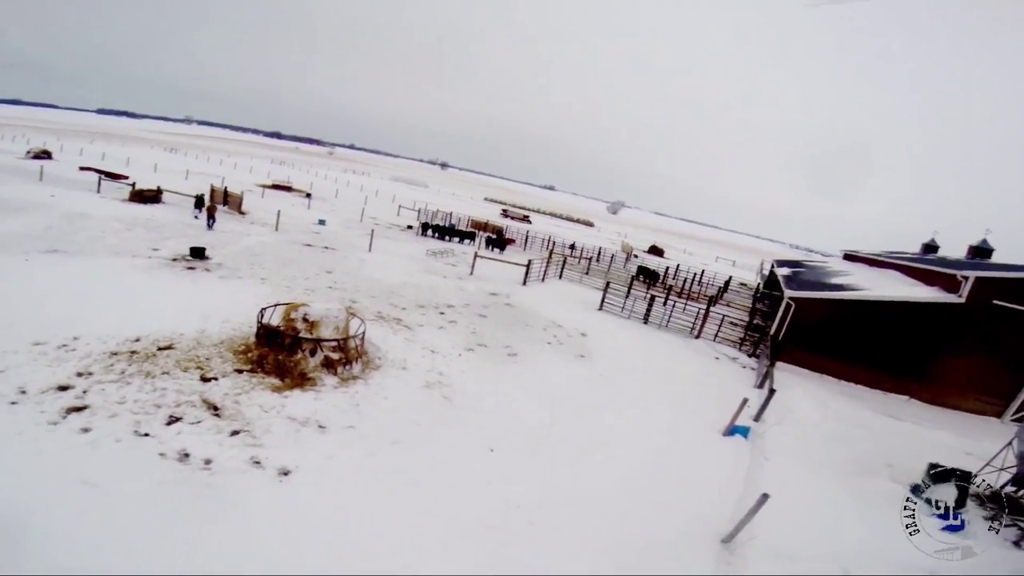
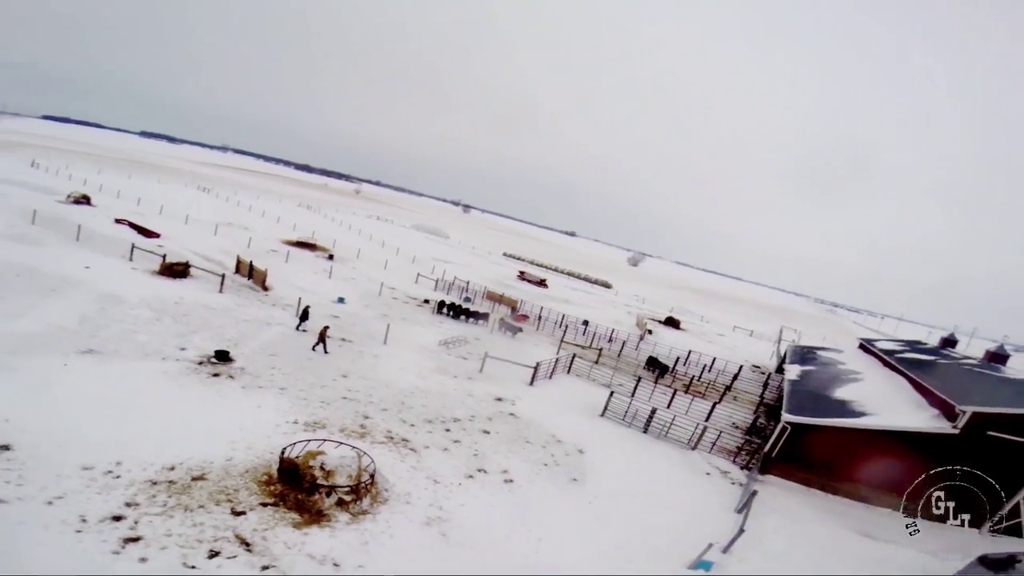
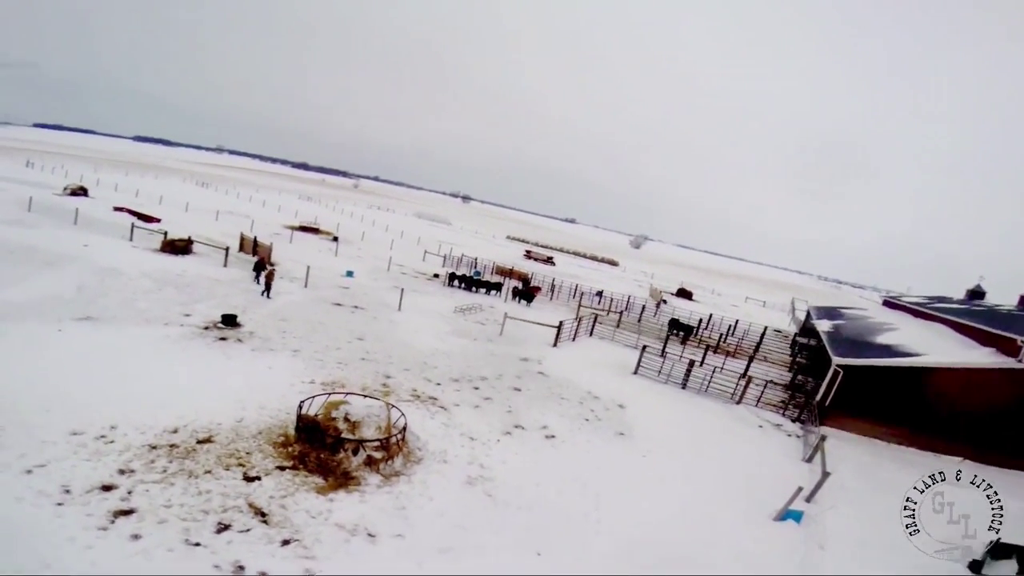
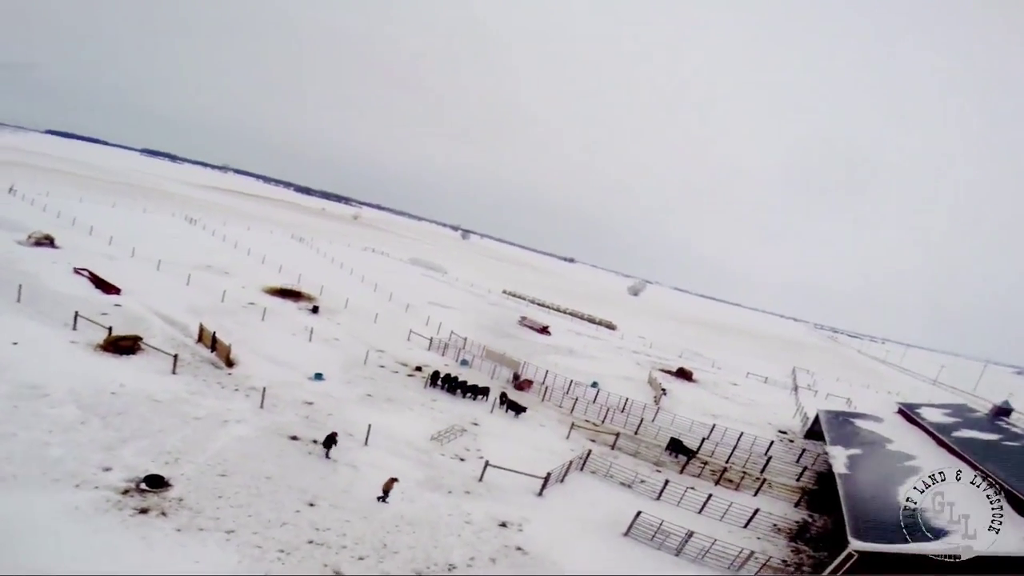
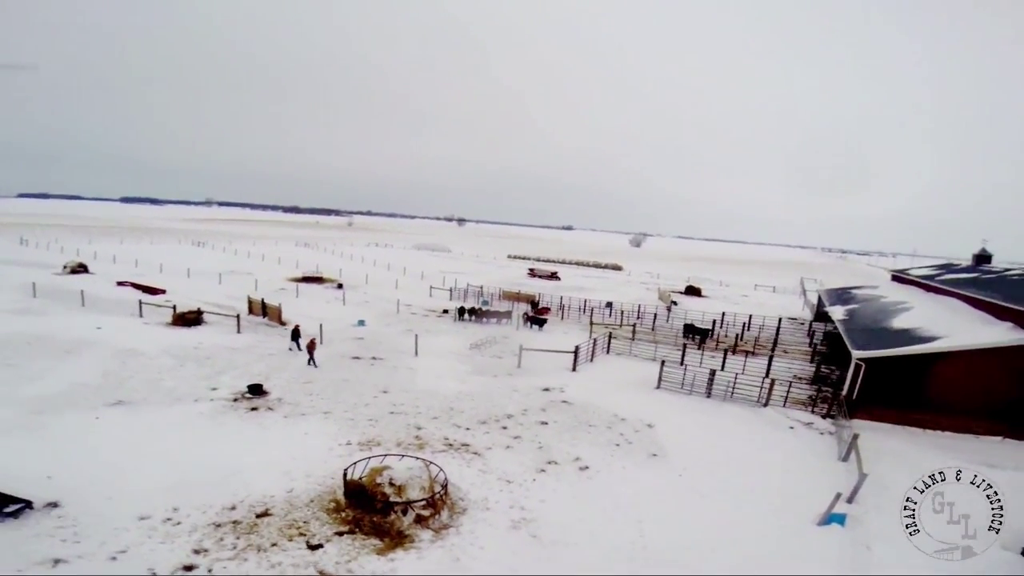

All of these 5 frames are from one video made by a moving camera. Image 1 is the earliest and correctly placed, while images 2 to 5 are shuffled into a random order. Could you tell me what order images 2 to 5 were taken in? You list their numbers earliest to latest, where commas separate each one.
3, 5, 2, 4
